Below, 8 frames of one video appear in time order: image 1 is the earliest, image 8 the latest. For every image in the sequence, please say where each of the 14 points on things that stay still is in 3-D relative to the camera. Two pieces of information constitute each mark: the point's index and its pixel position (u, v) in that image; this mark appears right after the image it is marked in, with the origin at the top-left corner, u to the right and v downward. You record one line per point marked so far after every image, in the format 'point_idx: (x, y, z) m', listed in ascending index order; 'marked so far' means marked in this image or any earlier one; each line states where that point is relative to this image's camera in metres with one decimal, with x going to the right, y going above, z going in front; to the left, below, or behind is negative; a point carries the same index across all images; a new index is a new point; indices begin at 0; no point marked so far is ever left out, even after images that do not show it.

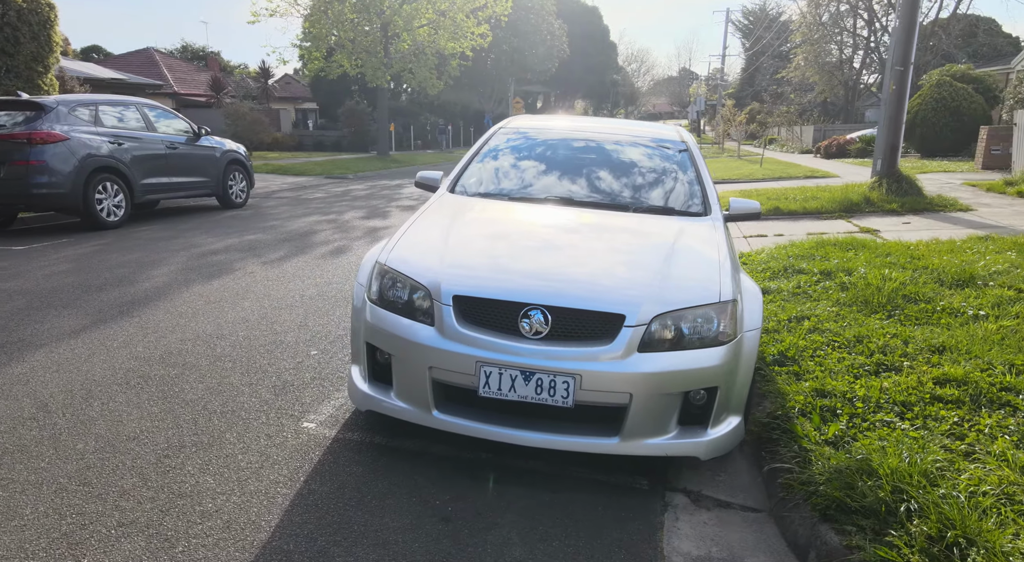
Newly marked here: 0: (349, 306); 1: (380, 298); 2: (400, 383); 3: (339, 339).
0: (-1.2, -0.2, +5.3) m
1: (-0.6, -0.1, +3.0) m
2: (-0.5, -0.4, +2.8) m
3: (-1.1, -0.4, +4.4) m
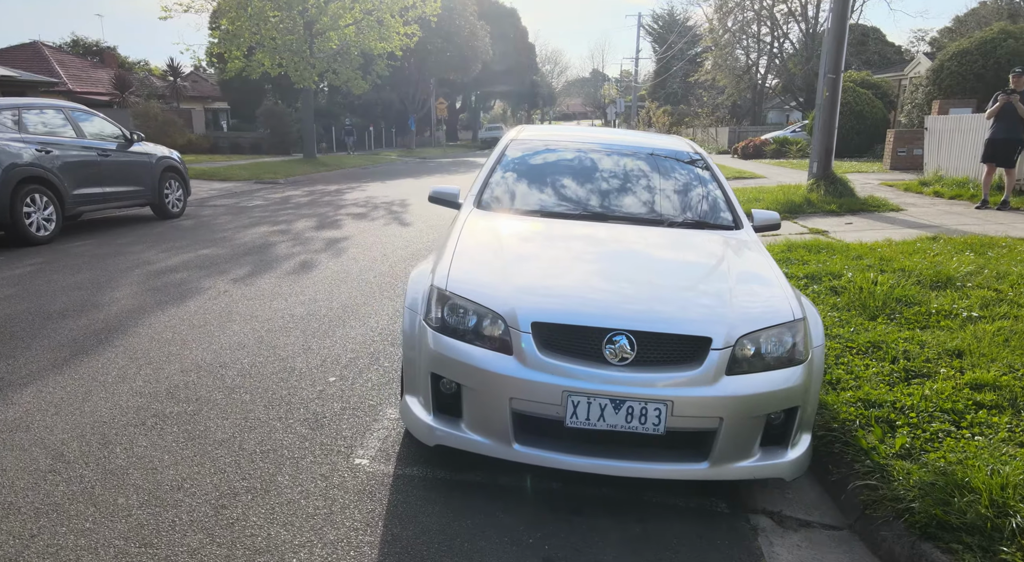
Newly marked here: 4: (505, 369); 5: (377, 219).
0: (-1.2, -0.3, +5.0) m
1: (-0.3, -0.2, +2.8) m
2: (-0.1, -0.5, +2.7) m
3: (-1.0, -0.5, +4.2) m
4: (0.0, -0.3, +2.6) m
5: (-2.4, +1.1, +12.0) m
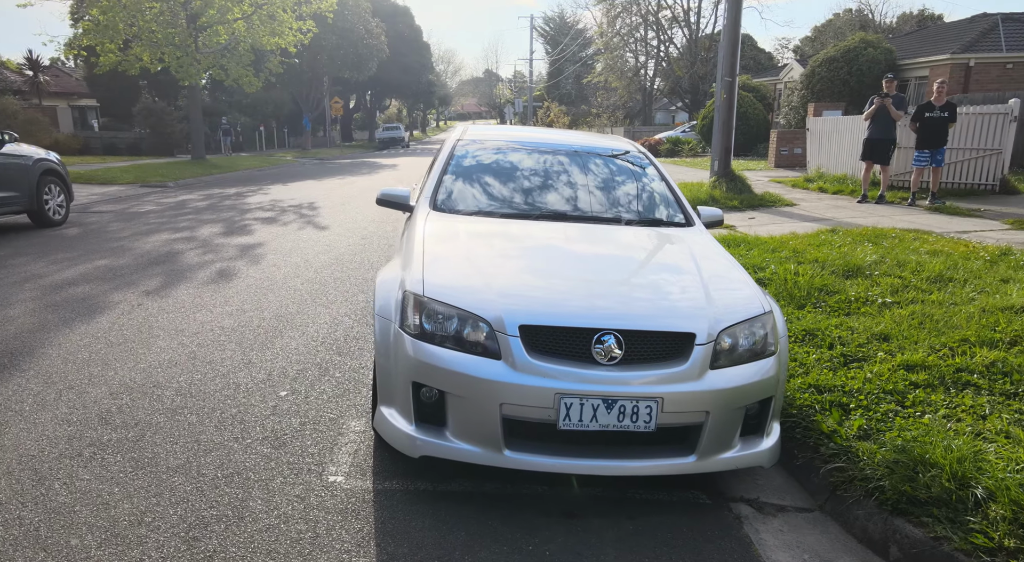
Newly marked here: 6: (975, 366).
0: (-1.6, -0.4, +4.8) m
1: (-0.4, -0.2, +2.7) m
2: (-0.2, -0.5, +2.6) m
3: (-1.2, -0.6, +4.0) m
4: (-0.1, -0.3, +2.6) m
5: (-3.8, +0.9, +11.5) m
6: (+2.5, -0.4, +3.7) m
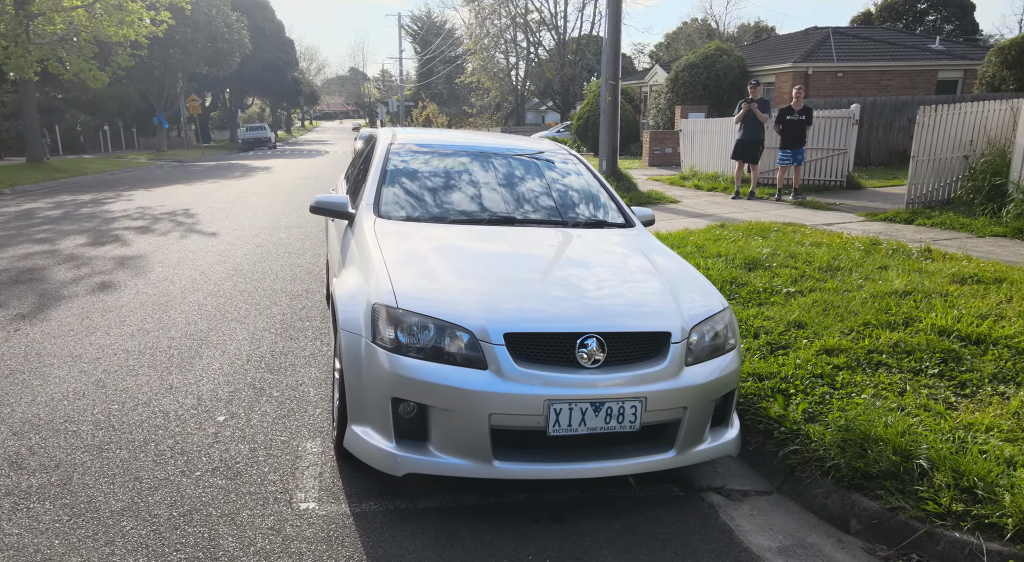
0: (-2.0, -0.5, +4.4) m
1: (-0.5, -0.2, +2.6) m
2: (-0.2, -0.6, +2.6) m
3: (-1.5, -0.6, +3.8) m
4: (-0.1, -0.4, +2.5) m
5: (-5.5, +0.7, +10.7) m
6: (+2.2, -0.4, +4.1) m
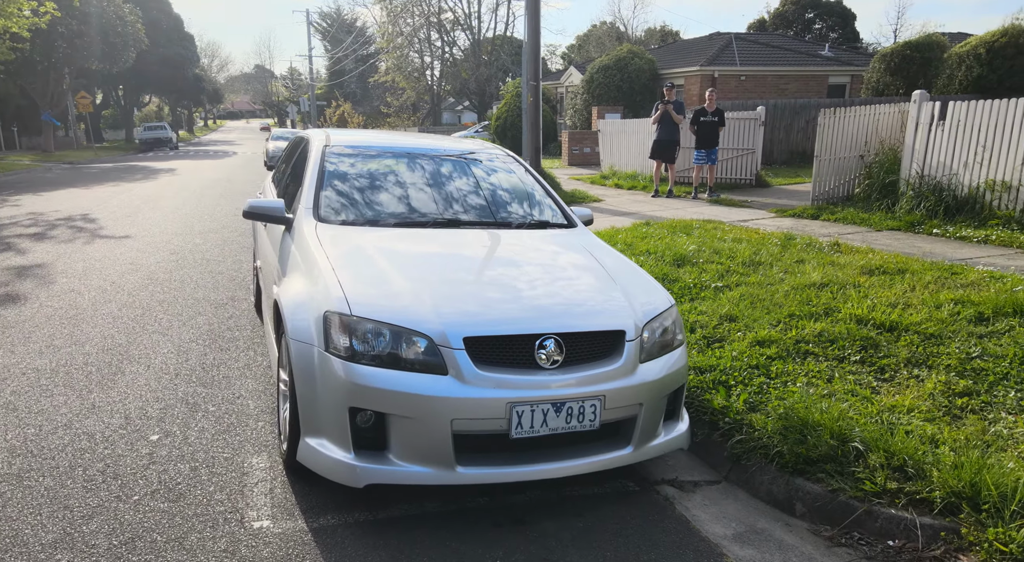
0: (-2.4, -0.6, +4.2) m
1: (-0.6, -0.3, +2.6) m
2: (-0.4, -0.6, +2.5) m
3: (-1.8, -0.7, +3.5) m
4: (-0.3, -0.4, +2.5) m
5: (-6.6, +0.6, +9.9) m
6: (+1.9, -0.3, +4.3) m
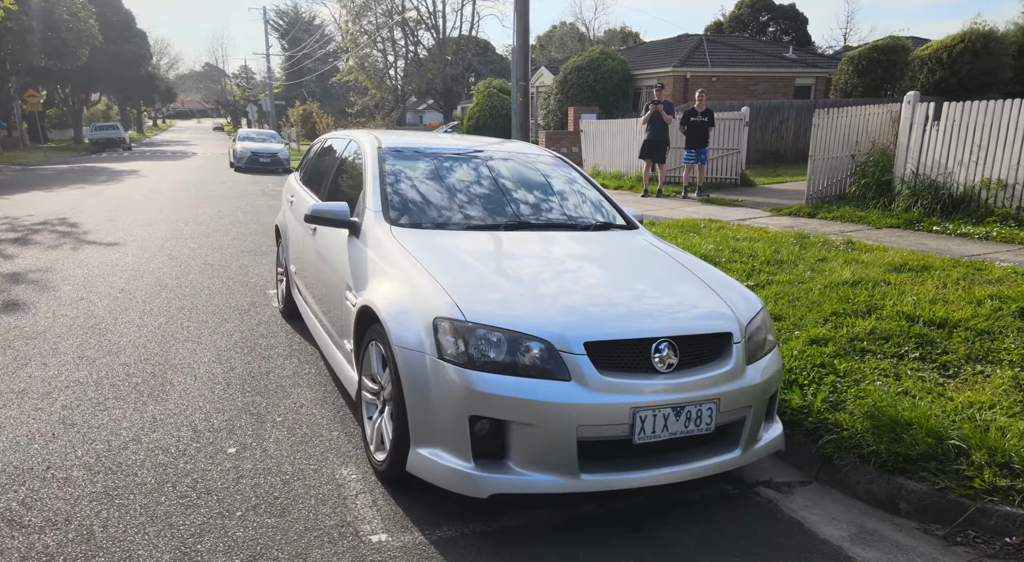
0: (-2.0, -0.6, +4.0) m
1: (-0.2, -0.3, +2.5) m
2: (+0.1, -0.6, +2.5) m
3: (-1.4, -0.7, +3.4) m
4: (+0.2, -0.4, +2.4) m
5: (-6.5, +0.5, +9.6) m
6: (+2.2, -0.3, +4.4) m
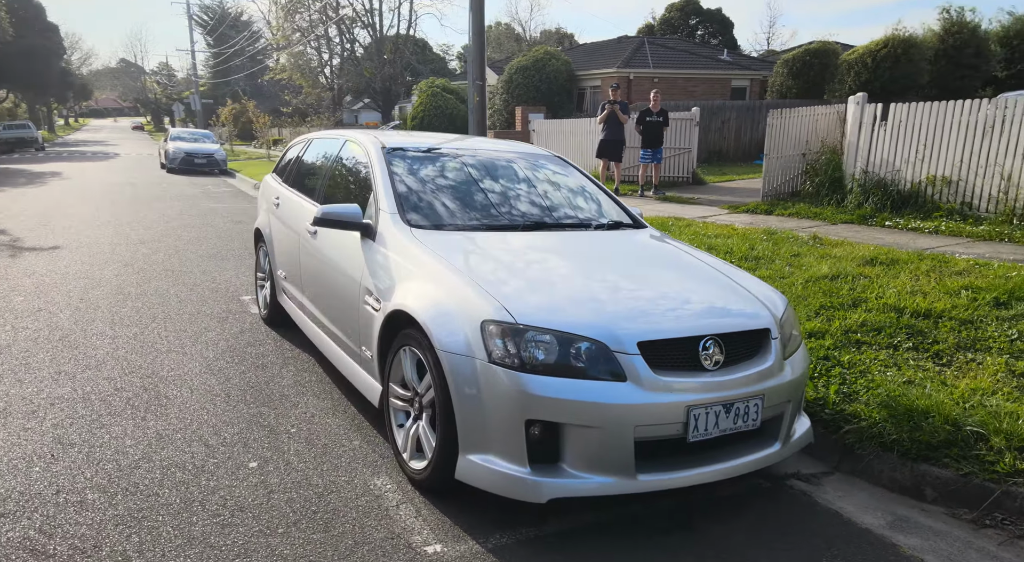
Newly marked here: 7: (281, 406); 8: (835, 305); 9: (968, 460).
0: (-1.9, -0.6, +3.8) m
1: (0.0, -0.3, +2.5) m
2: (+0.3, -0.6, +2.4) m
3: (-1.2, -0.8, +3.3) m
4: (+0.4, -0.4, +2.4) m
5: (-6.9, +0.4, +9.0) m
6: (+2.2, -0.3, +4.5) m
7: (-1.3, -0.7, +3.7) m
8: (+2.4, -0.2, +5.0) m
9: (+2.0, -0.8, +2.9) m
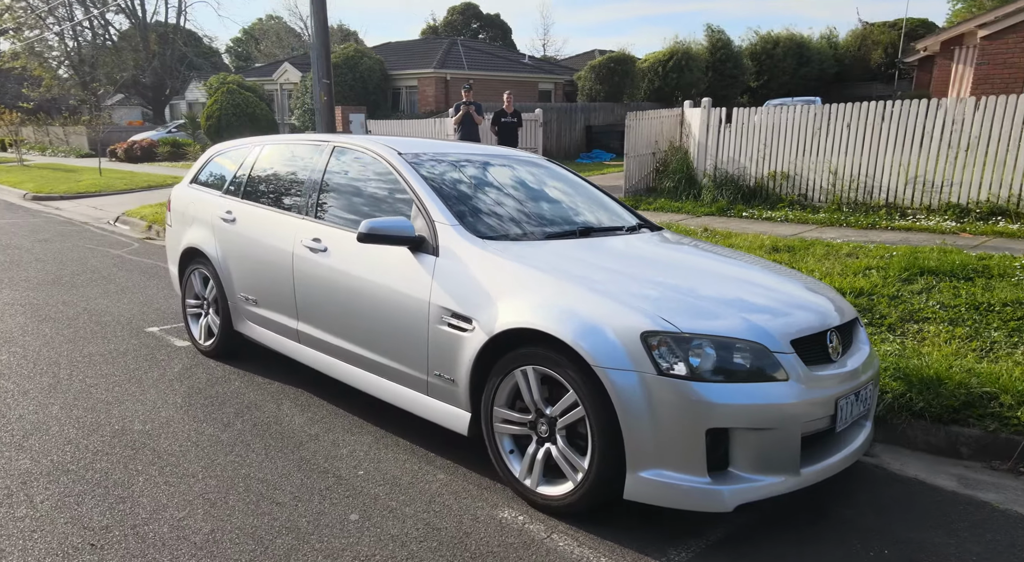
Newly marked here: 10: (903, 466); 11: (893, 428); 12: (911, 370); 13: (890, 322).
0: (-1.6, -0.8, +3.2) m
1: (+0.6, -0.3, +2.4) m
2: (+0.9, -0.6, +2.5) m
3: (-0.8, -0.9, +2.9) m
4: (+1.0, -0.4, +2.5) m
5: (-7.8, -0.2, +6.8) m
6: (+2.2, -0.2, +5.0) m
7: (-0.9, -0.8, +3.3) m
8: (+2.2, -0.1, +5.5) m
9: (+2.4, -0.7, +3.4) m
10: (+1.9, -0.9, +3.3) m
11: (+2.0, -0.8, +3.6) m
12: (+2.2, -0.5, +3.8) m
13: (+2.6, -0.3, +4.7) m
